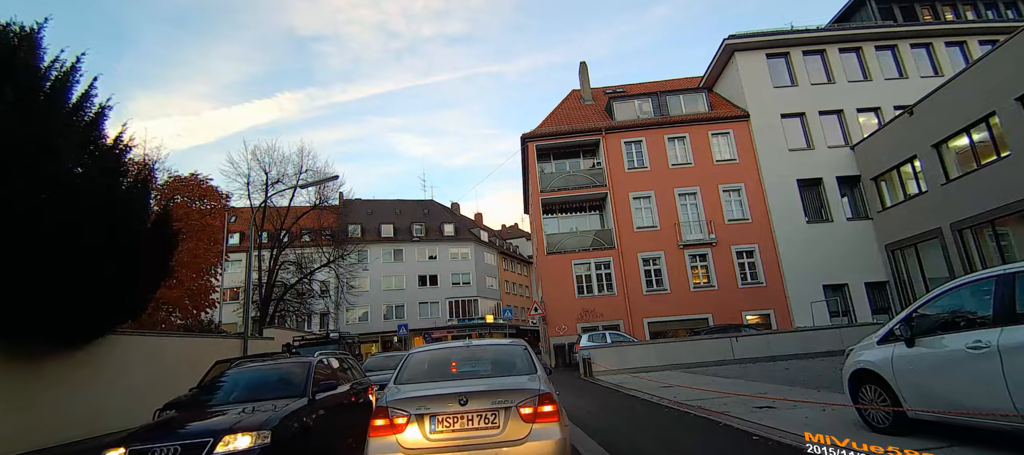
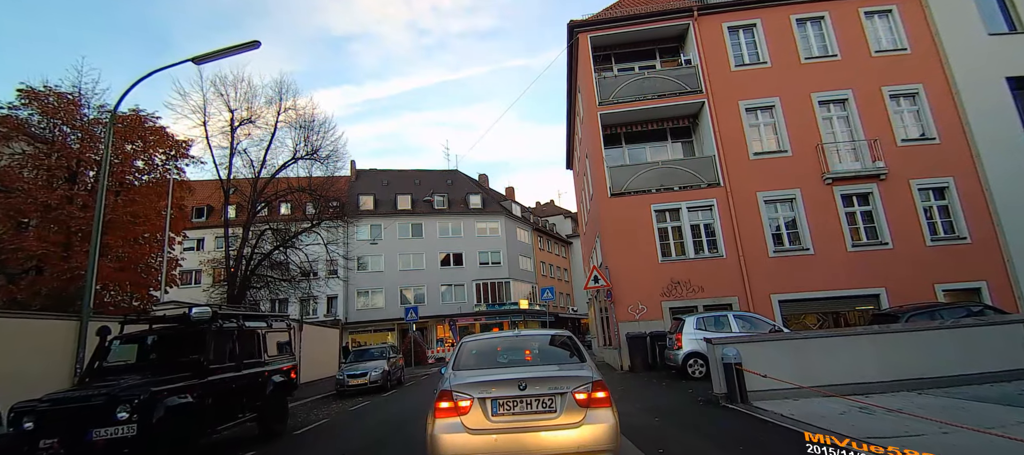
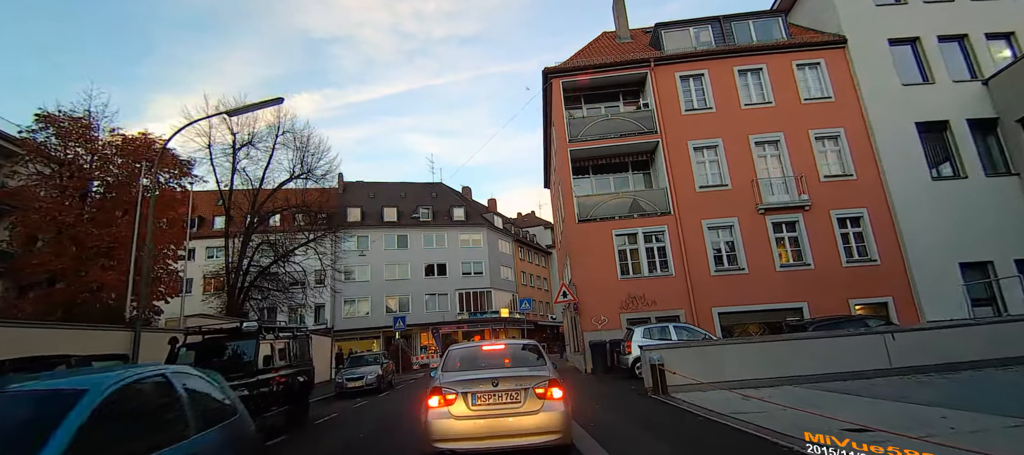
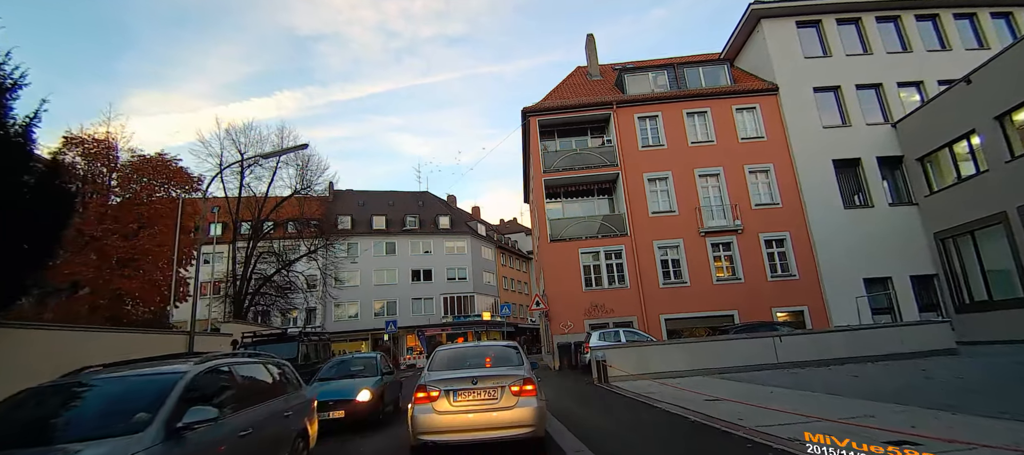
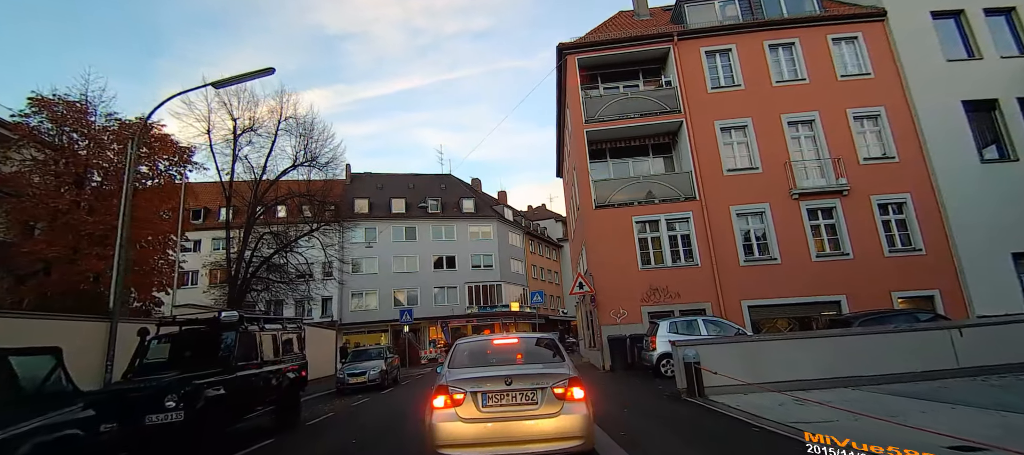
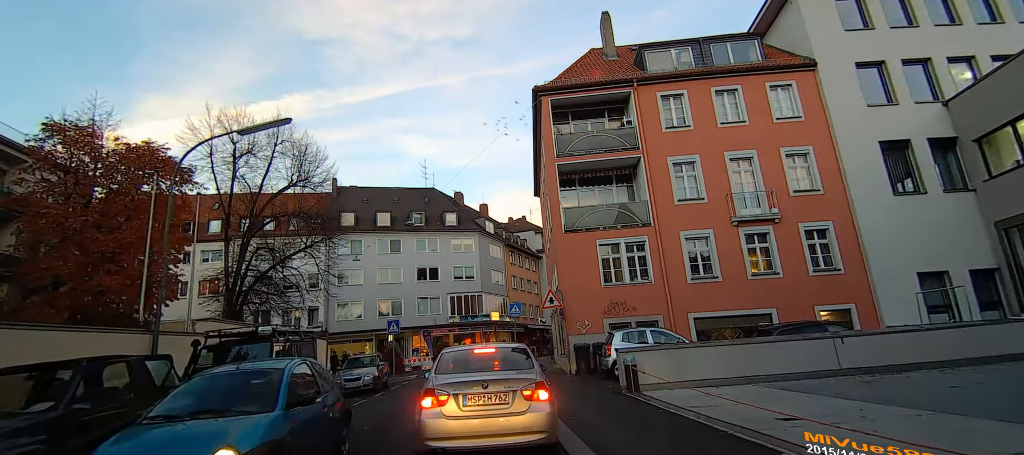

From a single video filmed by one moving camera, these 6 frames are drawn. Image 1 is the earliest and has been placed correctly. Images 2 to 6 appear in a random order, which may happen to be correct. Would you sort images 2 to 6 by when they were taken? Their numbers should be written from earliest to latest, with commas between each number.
4, 6, 3, 5, 2
